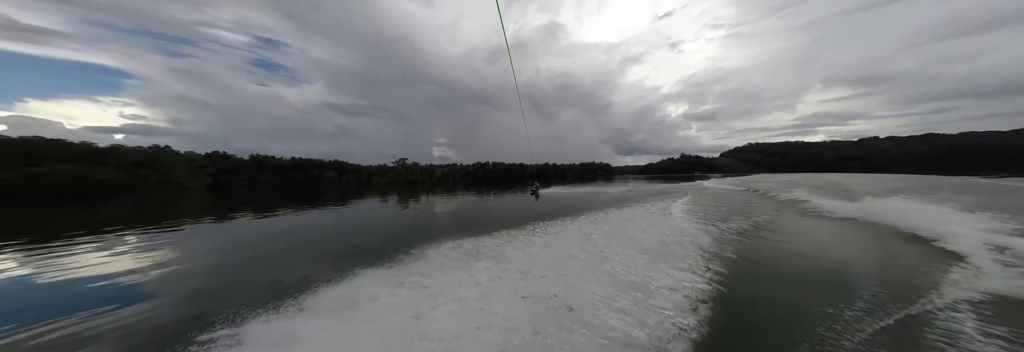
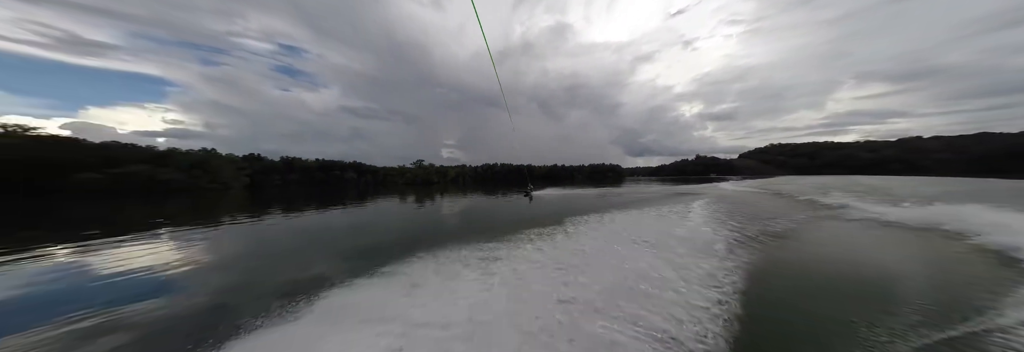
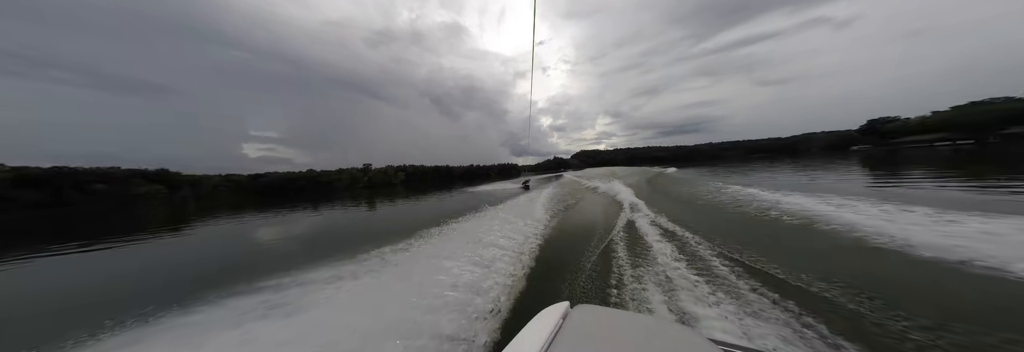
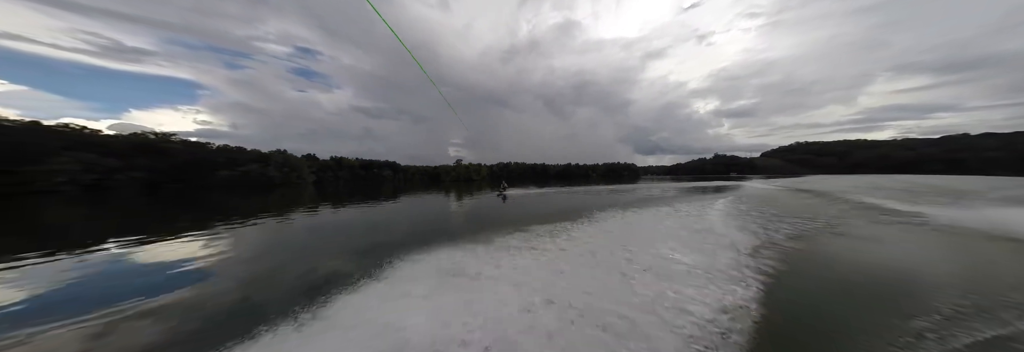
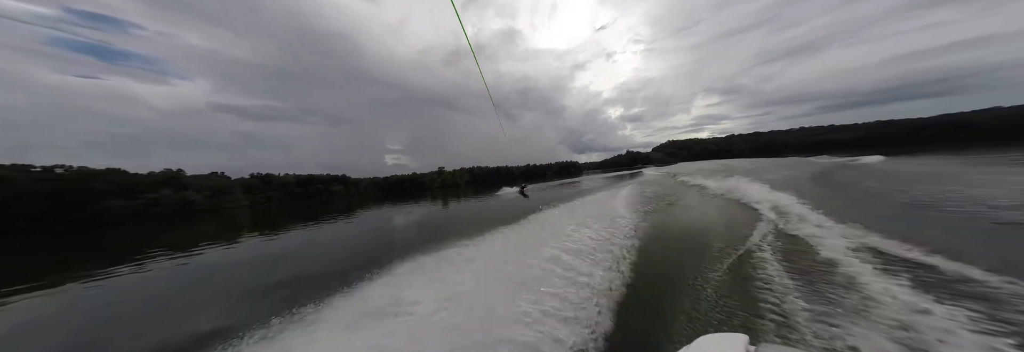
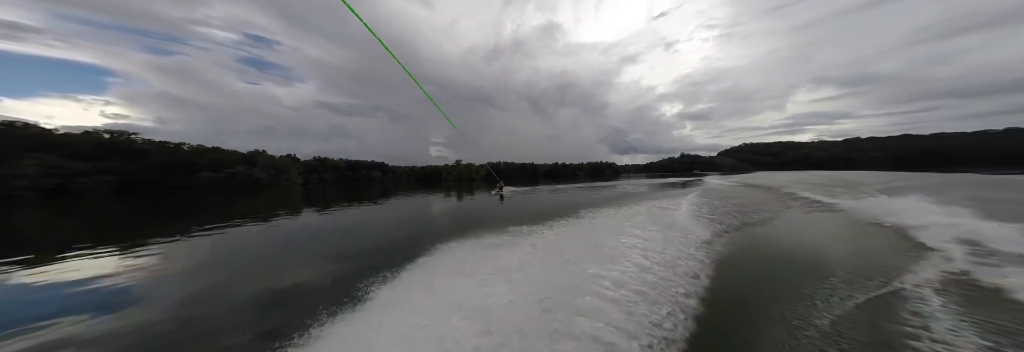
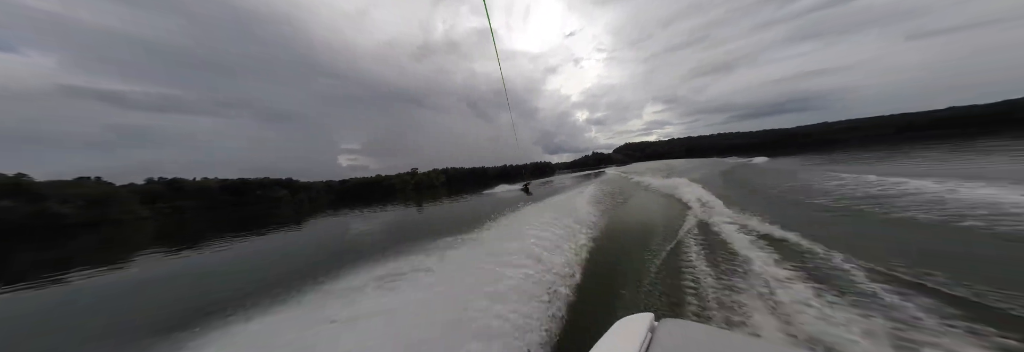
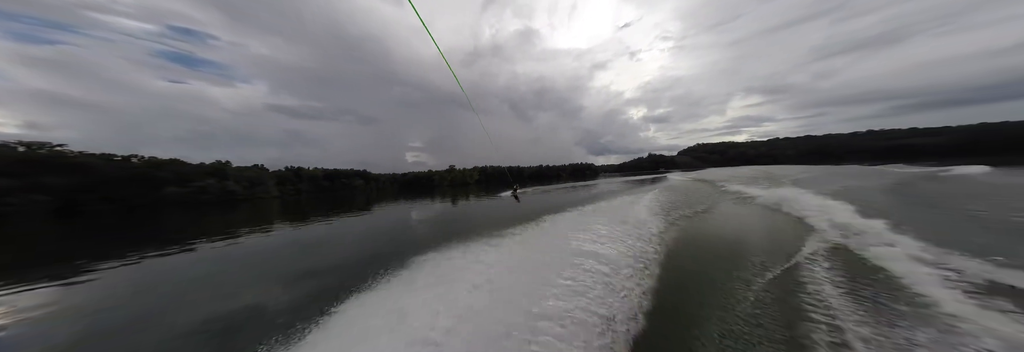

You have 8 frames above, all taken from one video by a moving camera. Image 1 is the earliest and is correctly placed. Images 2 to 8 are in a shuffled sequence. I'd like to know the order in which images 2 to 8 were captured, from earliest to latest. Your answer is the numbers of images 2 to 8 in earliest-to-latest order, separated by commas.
2, 4, 6, 8, 5, 7, 3
